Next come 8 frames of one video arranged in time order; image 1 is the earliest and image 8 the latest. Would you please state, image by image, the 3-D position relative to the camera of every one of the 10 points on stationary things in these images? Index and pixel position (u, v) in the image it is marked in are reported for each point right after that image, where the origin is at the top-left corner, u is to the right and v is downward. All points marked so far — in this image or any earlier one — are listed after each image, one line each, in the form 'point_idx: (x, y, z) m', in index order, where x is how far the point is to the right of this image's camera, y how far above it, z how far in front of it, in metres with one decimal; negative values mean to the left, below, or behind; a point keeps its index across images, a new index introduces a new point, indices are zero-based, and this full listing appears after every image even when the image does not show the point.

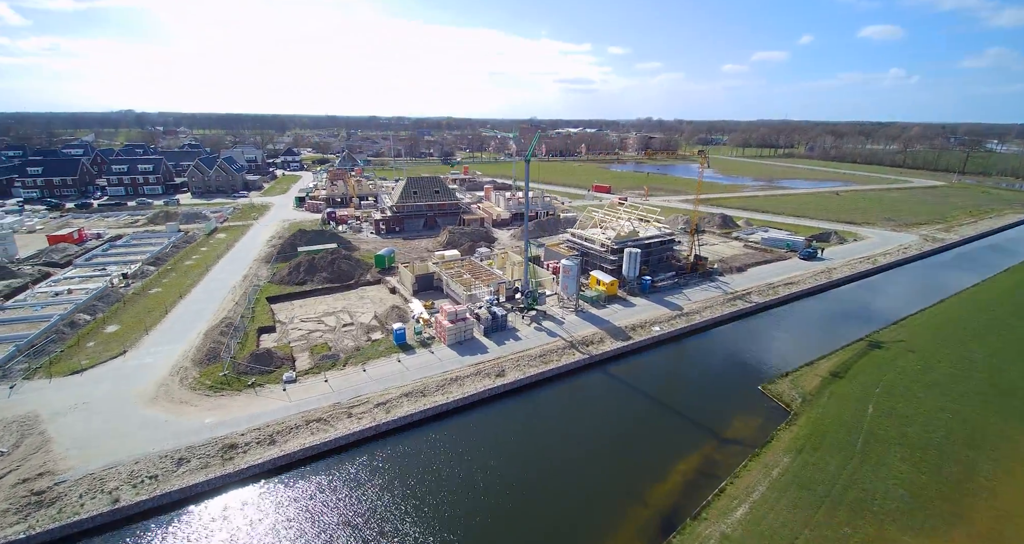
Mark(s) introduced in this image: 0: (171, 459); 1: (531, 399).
0: (-9.9, -5.4, +13.2) m
1: (+0.9, -4.7, +17.3) m
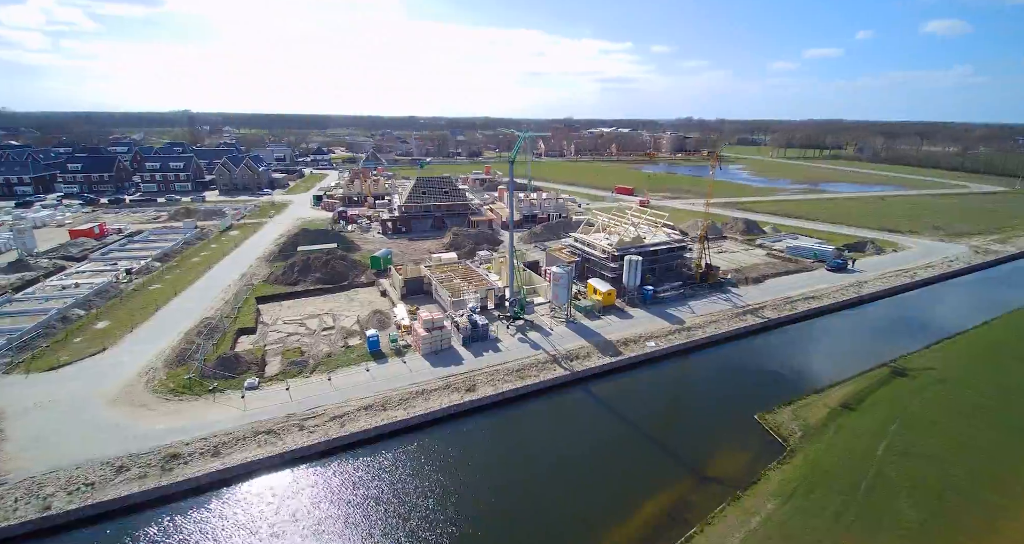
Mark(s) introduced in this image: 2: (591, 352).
0: (-11.3, -5.4, +12.8) m
1: (-0.2, -5.0, +16.0) m
2: (+3.3, -3.4, +19.0) m
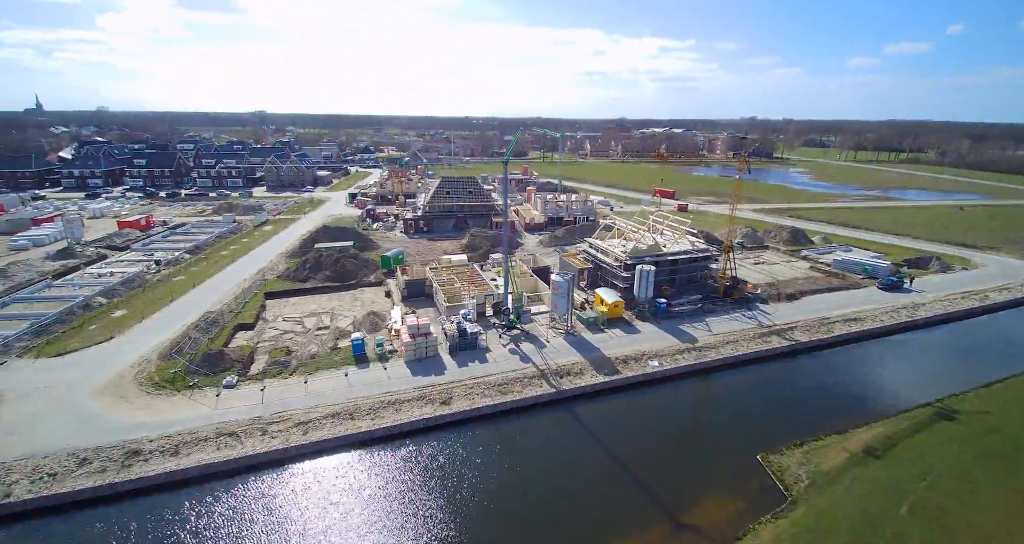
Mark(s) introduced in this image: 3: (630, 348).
0: (-12.4, -5.3, +13.0) m
1: (-1.1, -5.3, +15.0) m
2: (+2.8, -3.8, +17.6) m
3: (+4.9, -3.2, +19.0) m
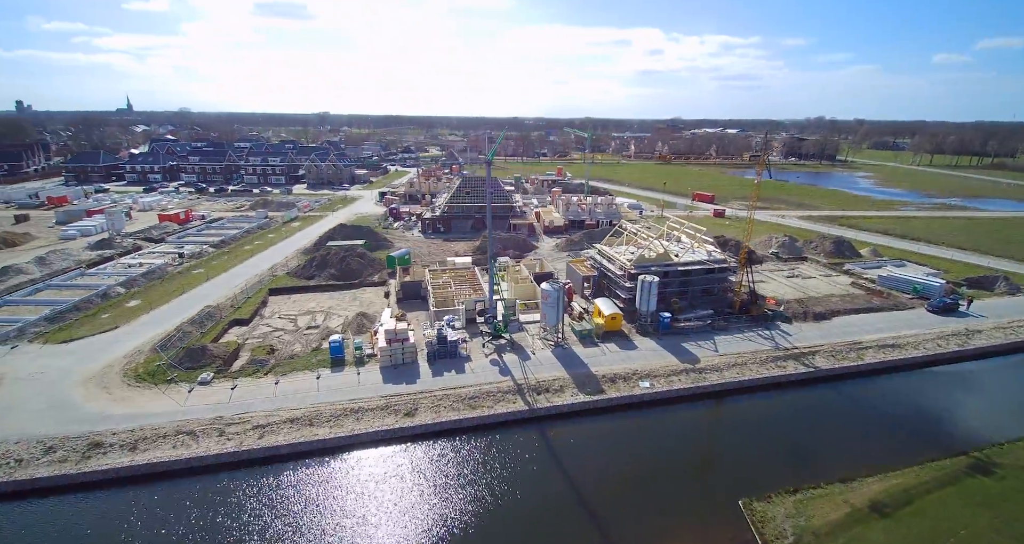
0: (-13.7, -5.1, +13.3) m
1: (-2.3, -5.5, +14.1) m
2: (+1.9, -4.1, +16.3) m
3: (+4.2, -3.6, +17.5) m
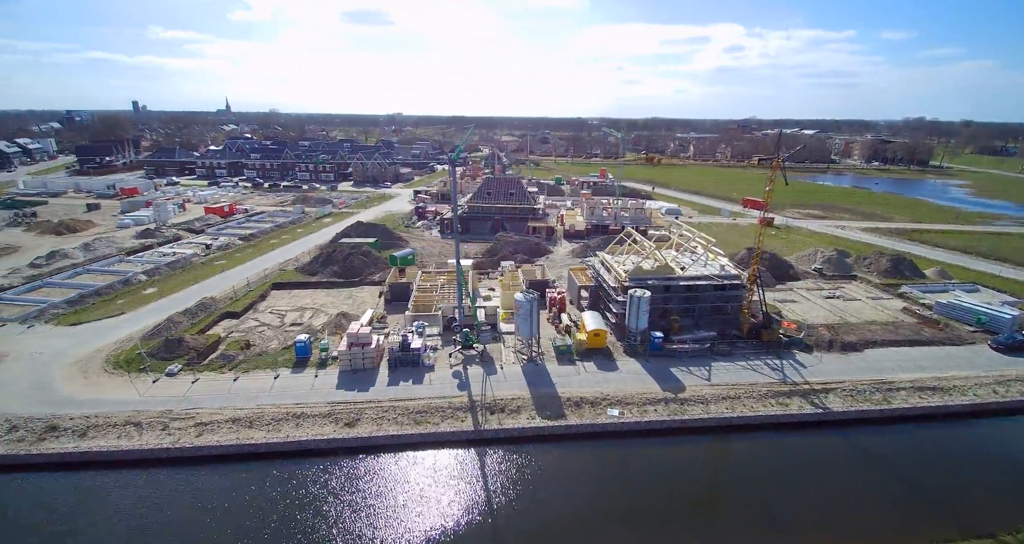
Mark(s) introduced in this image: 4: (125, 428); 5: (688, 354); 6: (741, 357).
0: (-15.6, -4.7, +14.0) m
1: (-4.1, -5.7, +13.3) m
2: (+0.4, -4.5, +15.0) m
3: (+2.8, -4.1, +15.9) m
4: (-11.9, -4.8, +14.0) m
5: (+6.9, -3.2, +17.7) m
6: (+9.0, -3.3, +17.7) m
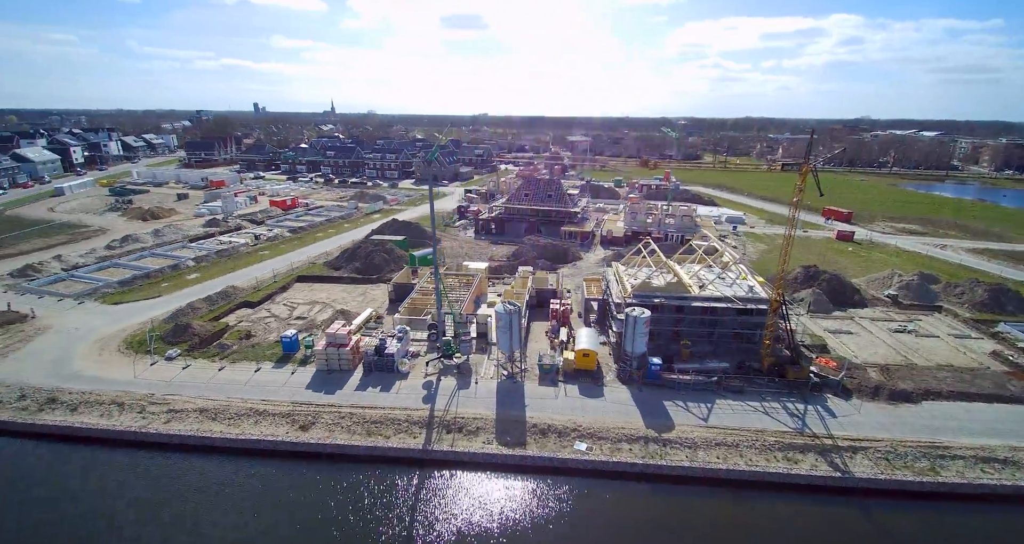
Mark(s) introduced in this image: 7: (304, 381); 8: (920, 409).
0: (-16.7, -4.1, +15.4) m
1: (-5.6, -5.7, +12.9) m
2: (-0.9, -4.8, +13.8) m
3: (+1.7, -4.5, +14.3) m
4: (-13.2, -4.4, +14.8) m
5: (+6.1, -3.9, +15.4) m
6: (+8.1, -4.1, +15.1) m
7: (-7.3, -3.9, +16.1) m
8: (+13.1, -4.4, +14.6) m
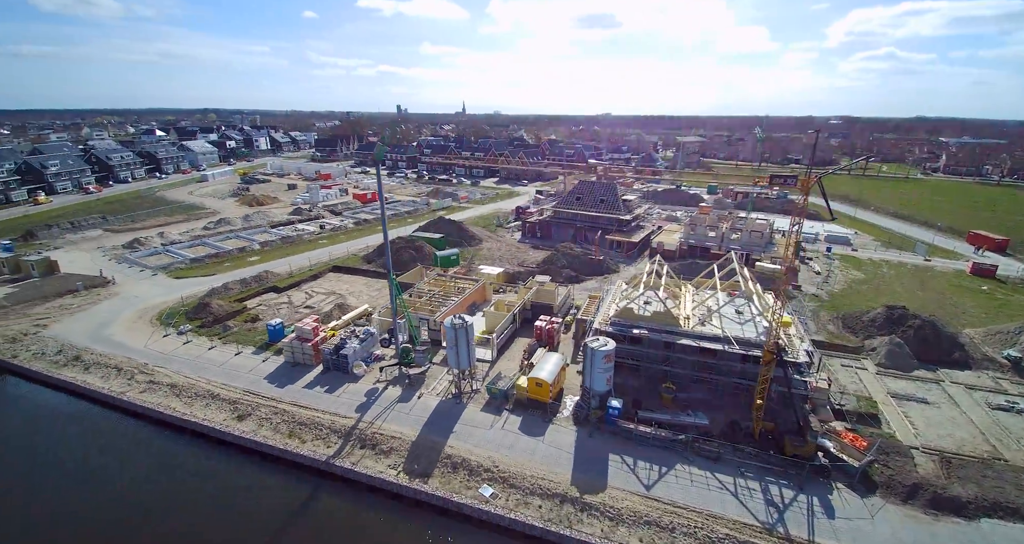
0: (-18.1, -3.1, +18.2) m
1: (-8.1, -5.6, +13.1) m
2: (-3.2, -5.0, +12.8) m
3: (-0.6, -5.0, +12.7) m
4: (-14.9, -3.6, +16.8) m
5: (+3.9, -4.7, +12.7) m
6: (+5.8, -5.2, +11.9) m
7: (-8.8, -3.6, +16.6) m
8: (+10.5, -5.8, +10.2) m
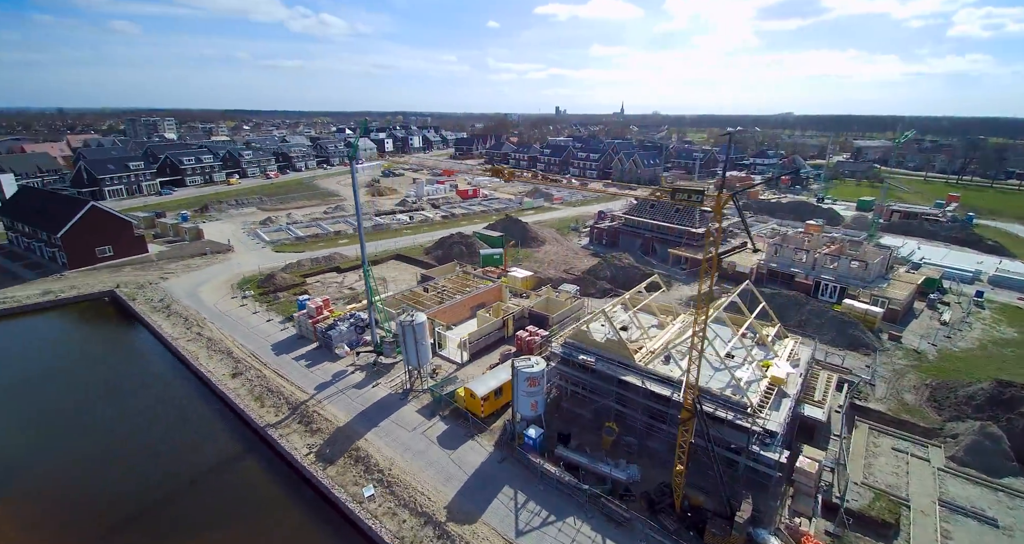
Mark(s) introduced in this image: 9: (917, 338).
0: (-17.8, -1.3, +23.2) m
1: (-10.2, -4.8, +15.3) m
2: (-5.6, -4.7, +13.5) m
3: (-3.2, -5.0, +12.6) m
4: (-15.2, -2.2, +20.9) m
5: (+1.2, -5.2, +11.2) m
6: (+2.7, -5.8, +9.9) m
7: (-9.6, -2.8, +18.8) m
8: (+6.5, -6.9, +6.8) m
9: (+16.6, -2.7, +18.6) m
